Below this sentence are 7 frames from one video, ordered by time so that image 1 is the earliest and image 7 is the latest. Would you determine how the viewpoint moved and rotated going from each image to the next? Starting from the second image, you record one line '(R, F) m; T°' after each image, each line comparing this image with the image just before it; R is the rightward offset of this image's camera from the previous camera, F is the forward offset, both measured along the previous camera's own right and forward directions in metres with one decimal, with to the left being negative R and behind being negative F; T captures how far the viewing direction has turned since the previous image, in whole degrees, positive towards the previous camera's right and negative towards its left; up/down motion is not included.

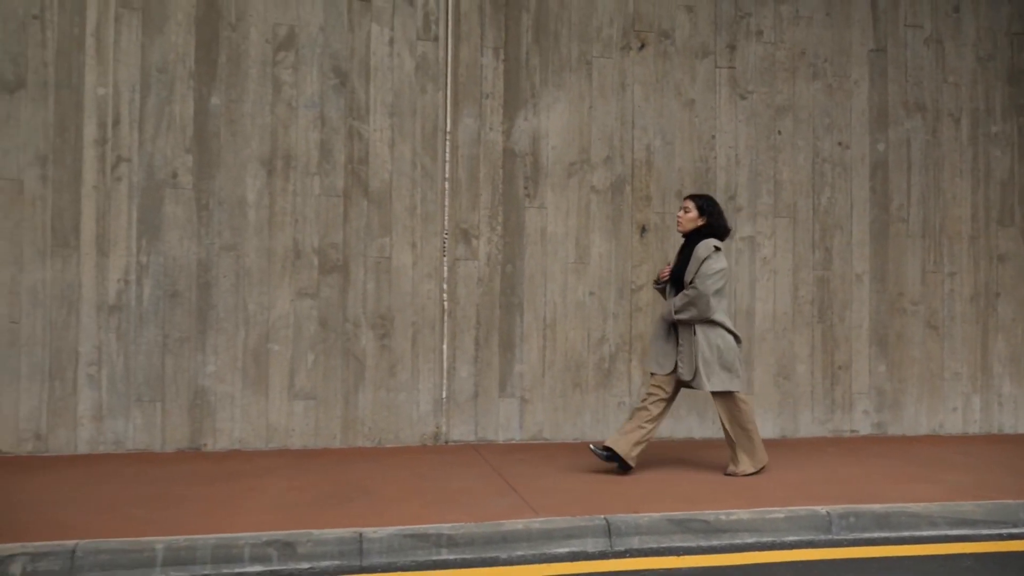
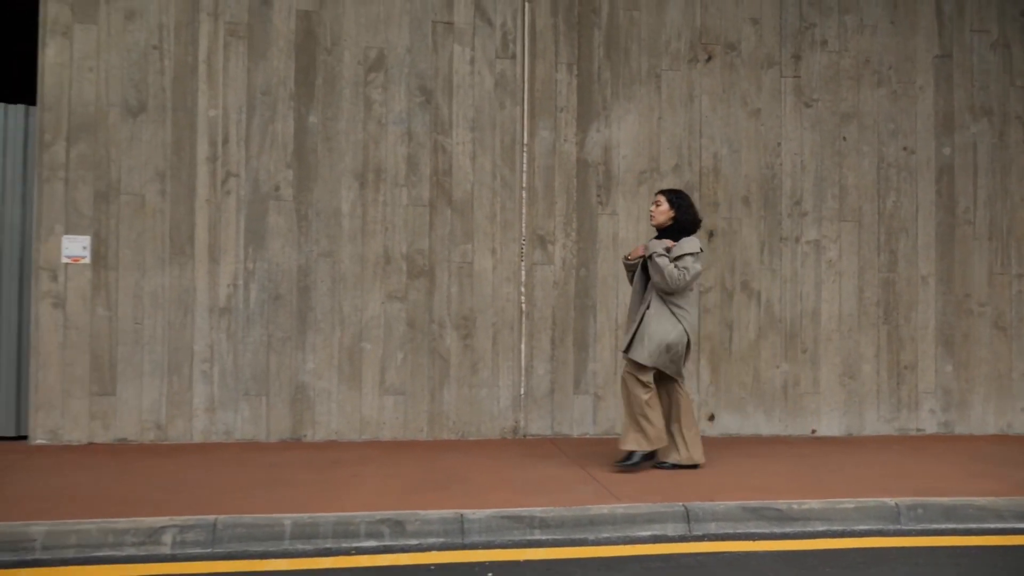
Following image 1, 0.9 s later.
(-0.2, -0.4) m; -4°
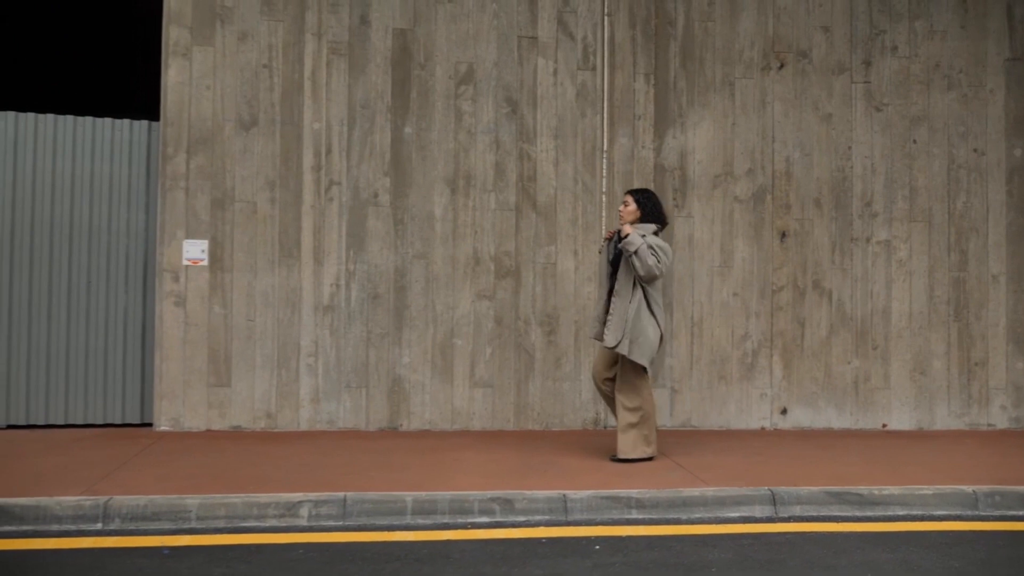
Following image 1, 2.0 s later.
(-0.4, -0.5) m; -3°
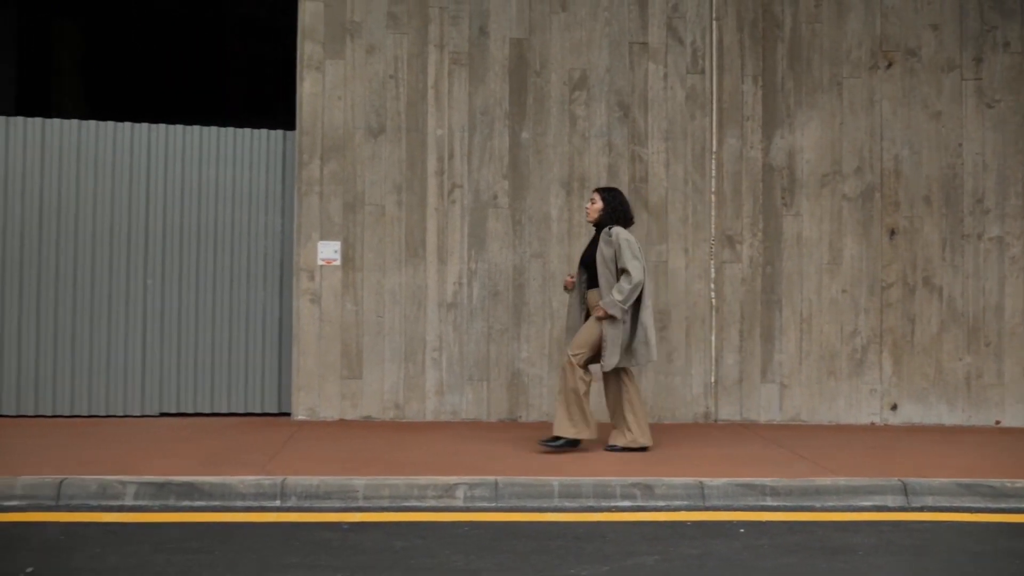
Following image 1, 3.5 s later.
(-0.6, -0.4) m; -4°
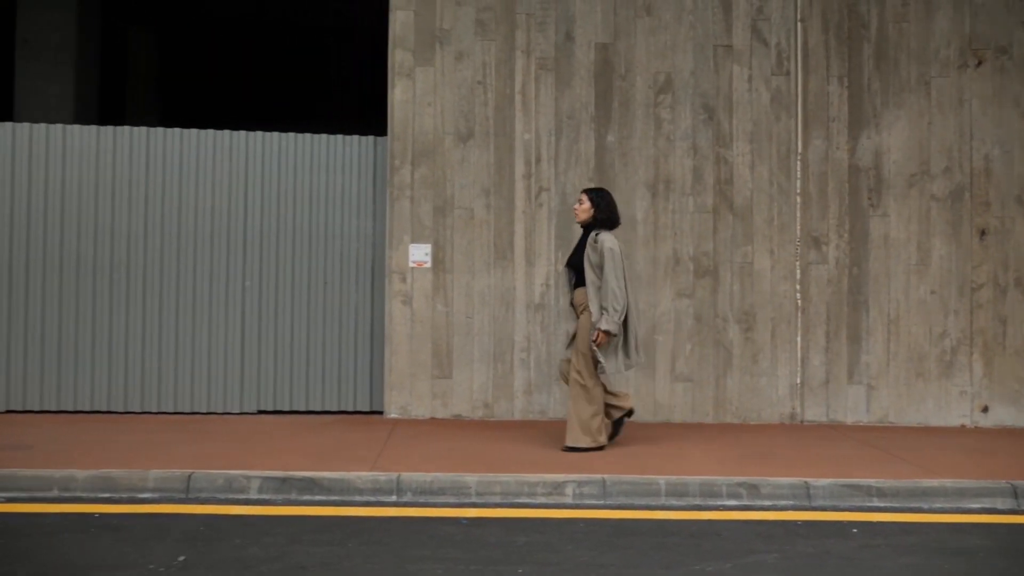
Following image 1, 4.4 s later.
(-0.5, -0.2) m; -3°
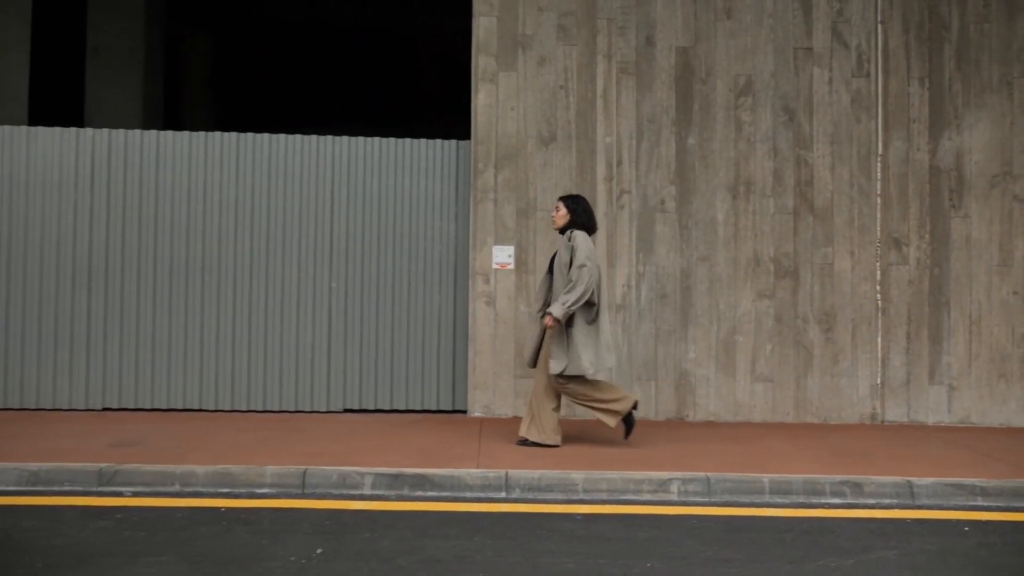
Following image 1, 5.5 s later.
(-0.6, -0.1) m; -2°
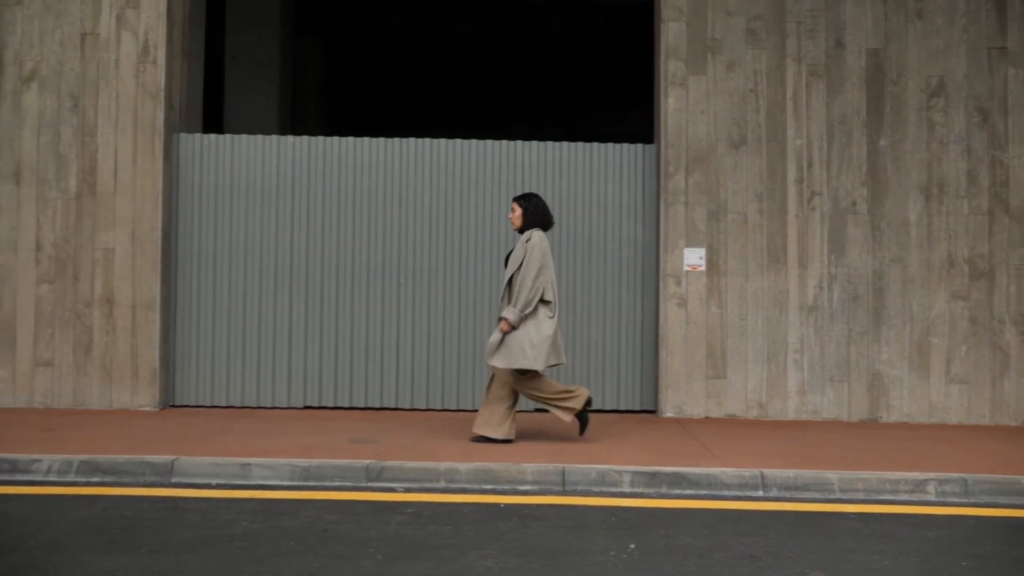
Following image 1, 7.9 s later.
(-1.7, -0.2) m; -3°
